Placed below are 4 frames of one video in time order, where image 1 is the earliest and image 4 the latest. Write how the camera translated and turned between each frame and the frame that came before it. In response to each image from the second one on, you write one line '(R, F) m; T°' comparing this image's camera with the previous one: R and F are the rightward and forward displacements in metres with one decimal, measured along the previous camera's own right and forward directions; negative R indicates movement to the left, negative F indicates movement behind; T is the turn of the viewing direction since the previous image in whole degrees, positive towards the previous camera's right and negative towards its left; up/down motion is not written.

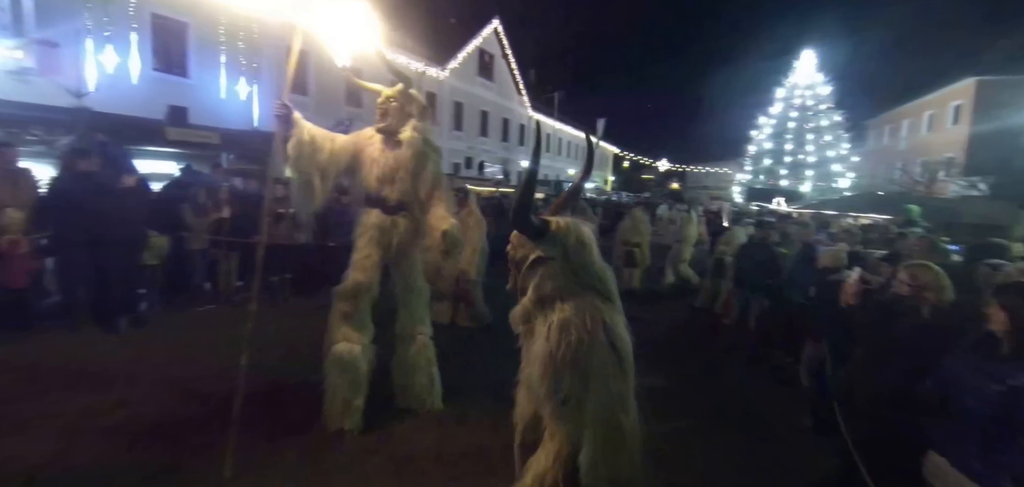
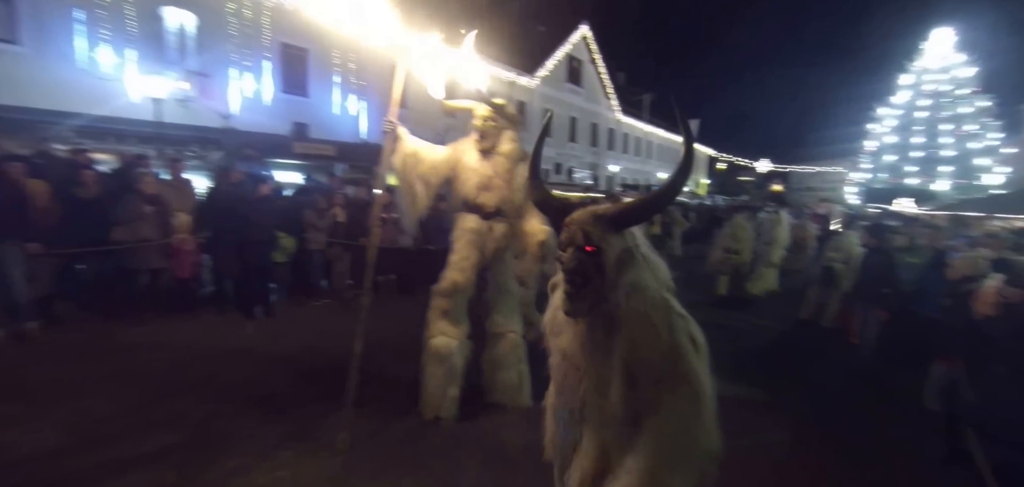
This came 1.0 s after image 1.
(0.0, -0.2) m; -10°
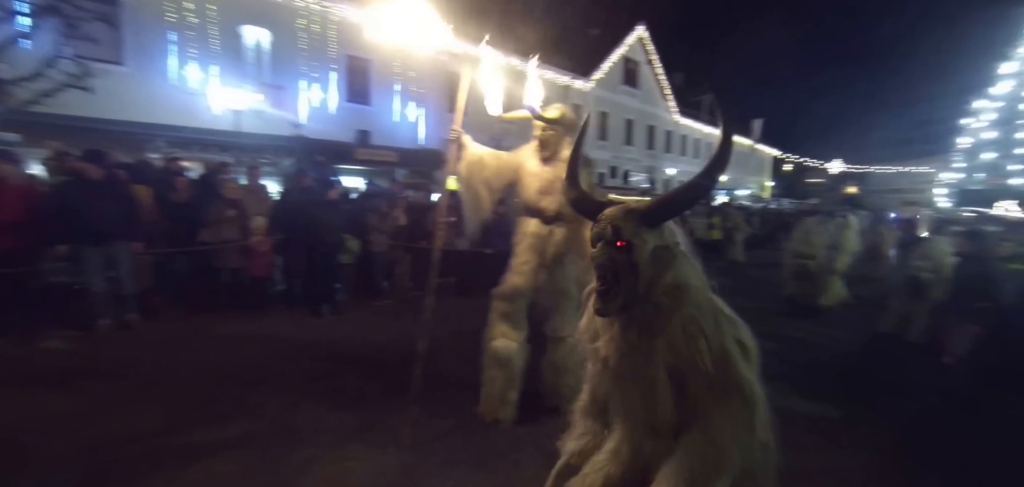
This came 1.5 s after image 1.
(-0.1, 0.0) m; -6°
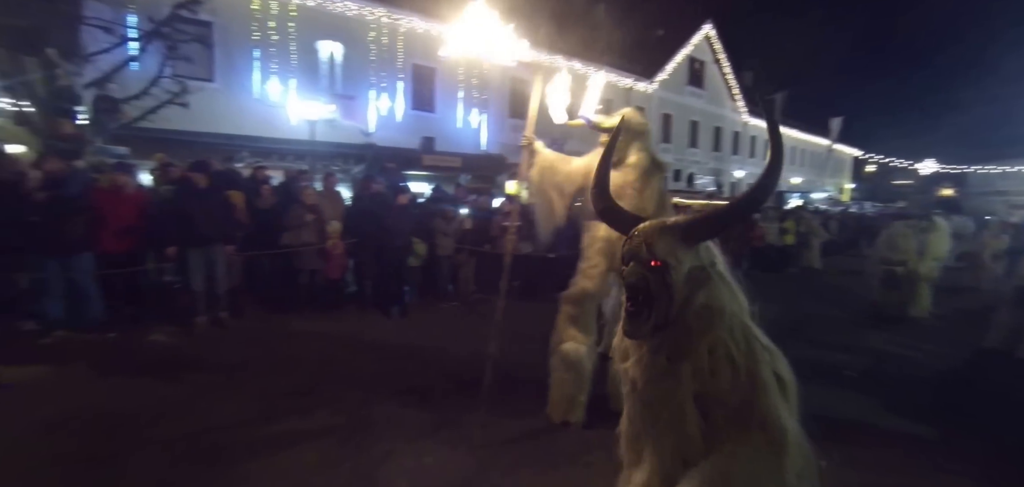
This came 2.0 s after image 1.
(-0.2, 0.0) m; -7°
